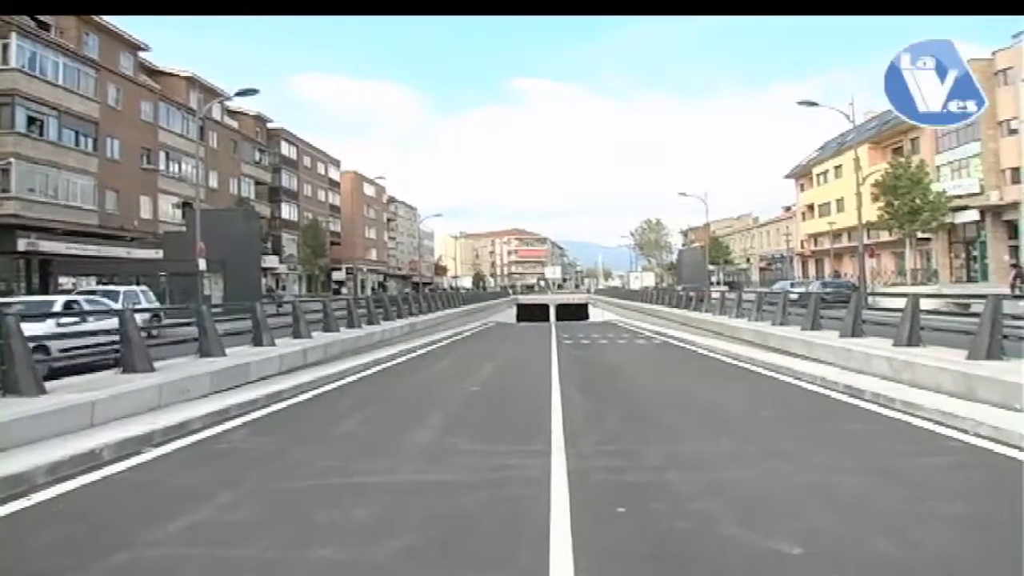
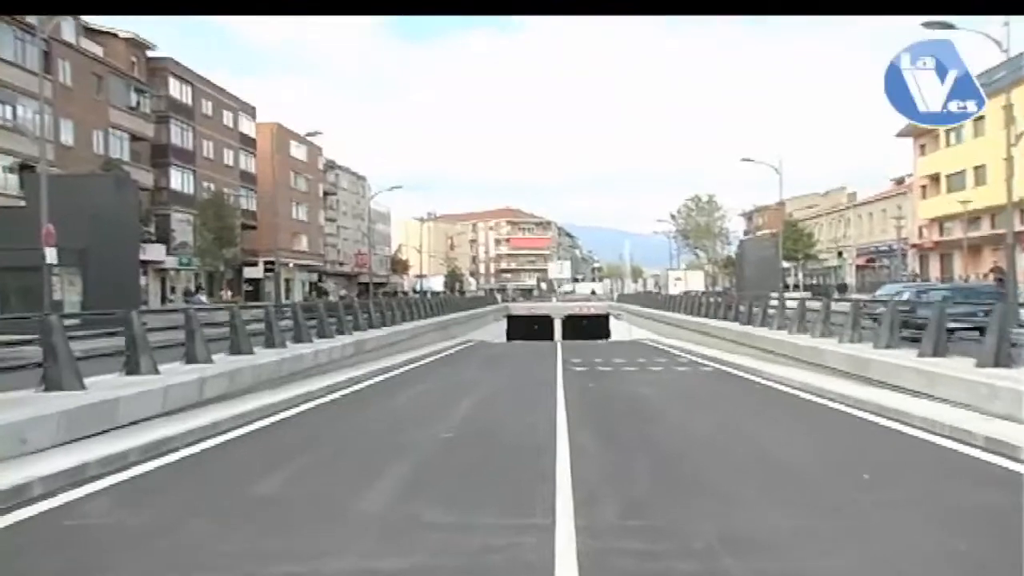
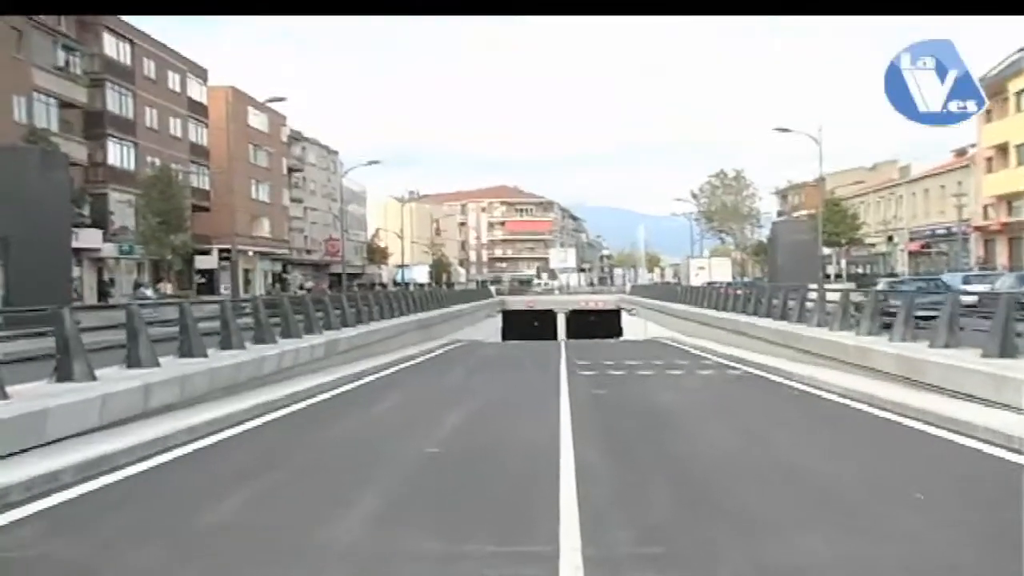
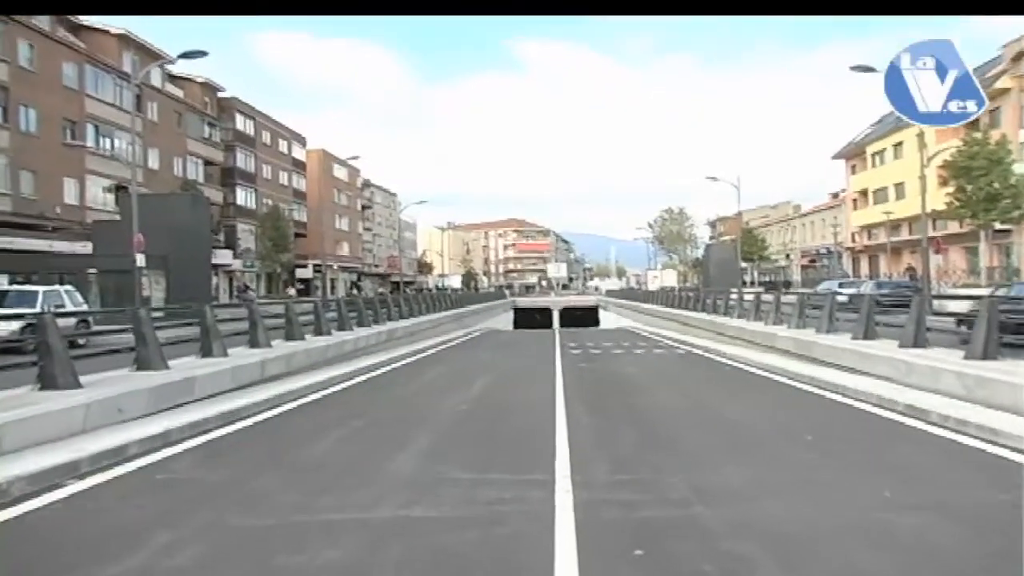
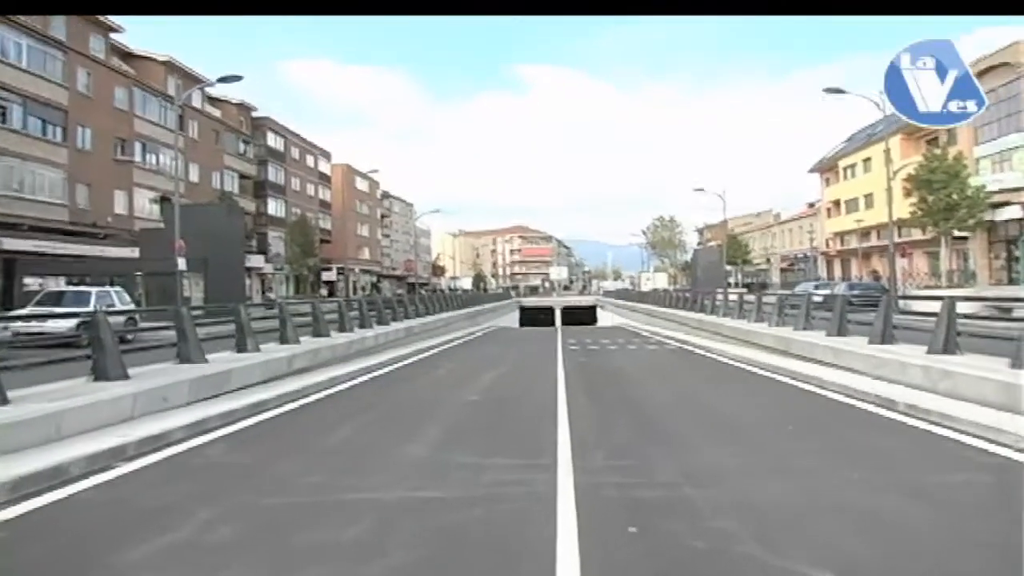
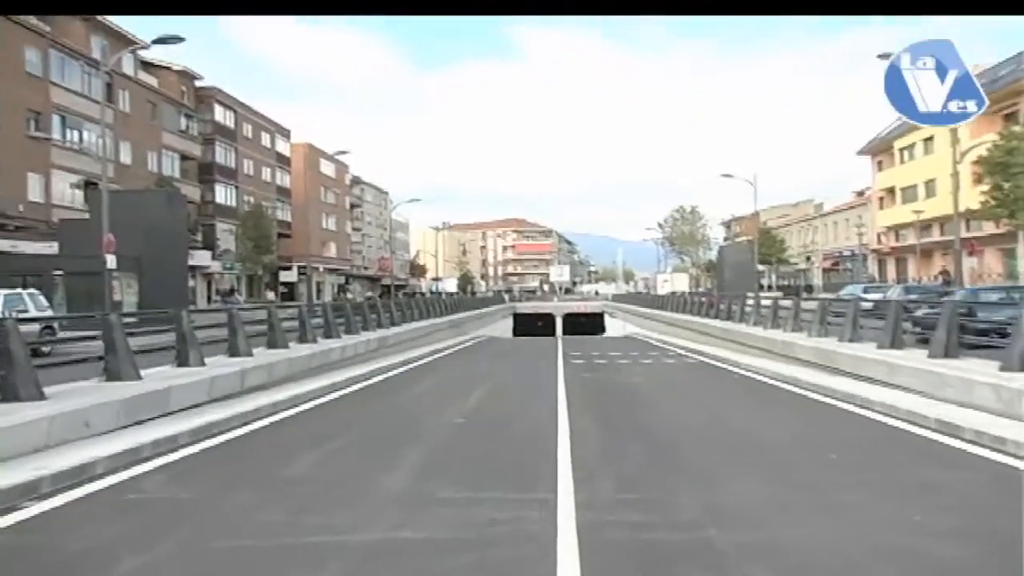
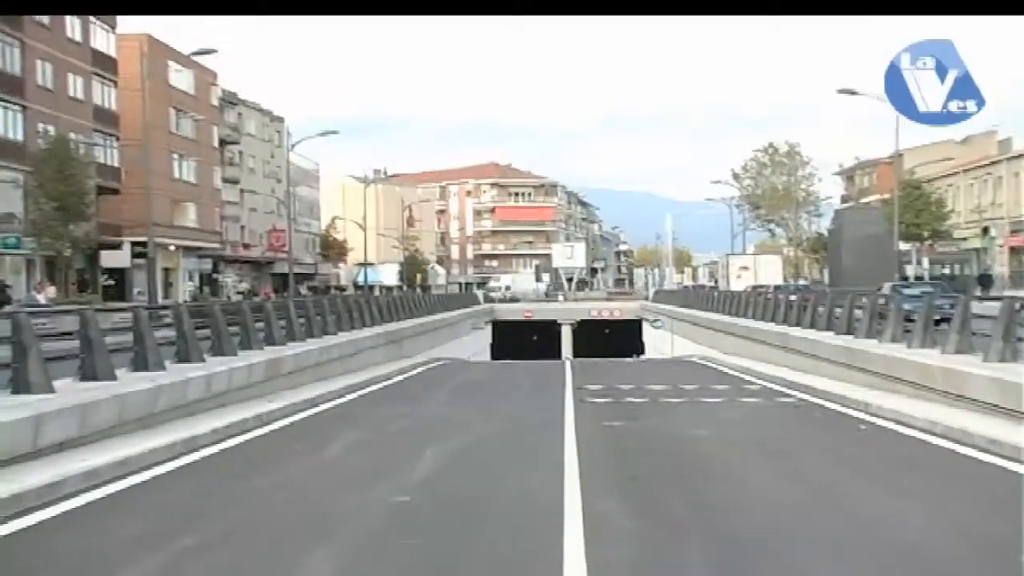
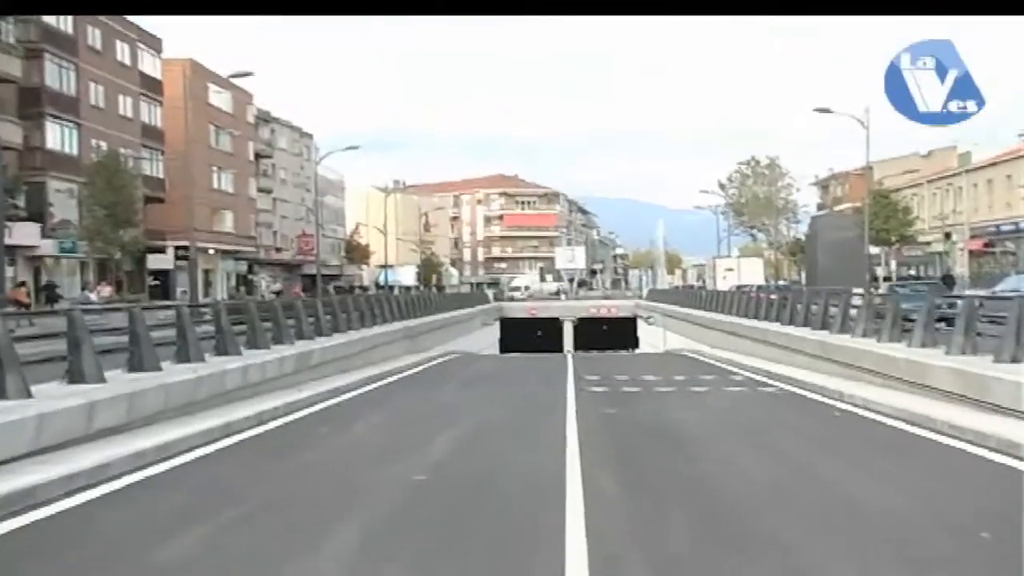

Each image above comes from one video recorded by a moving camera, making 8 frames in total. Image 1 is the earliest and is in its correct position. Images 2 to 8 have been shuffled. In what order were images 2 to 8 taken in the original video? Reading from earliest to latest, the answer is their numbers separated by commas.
5, 4, 6, 2, 3, 8, 7
